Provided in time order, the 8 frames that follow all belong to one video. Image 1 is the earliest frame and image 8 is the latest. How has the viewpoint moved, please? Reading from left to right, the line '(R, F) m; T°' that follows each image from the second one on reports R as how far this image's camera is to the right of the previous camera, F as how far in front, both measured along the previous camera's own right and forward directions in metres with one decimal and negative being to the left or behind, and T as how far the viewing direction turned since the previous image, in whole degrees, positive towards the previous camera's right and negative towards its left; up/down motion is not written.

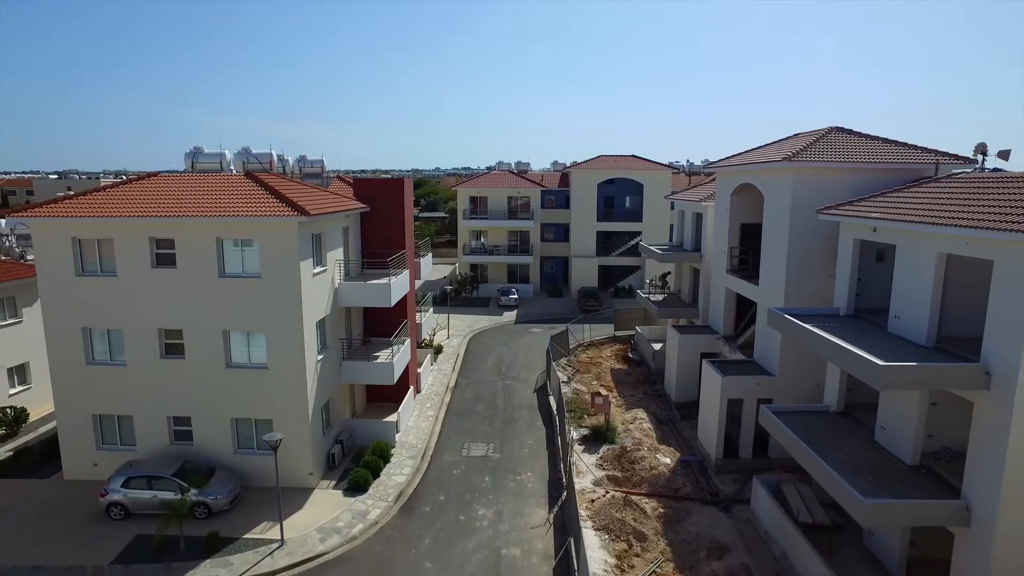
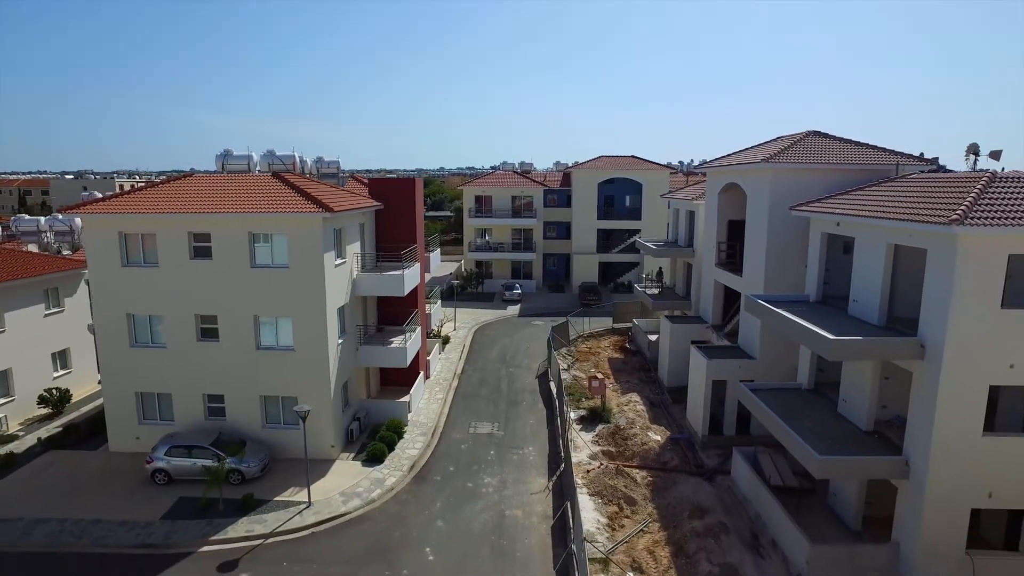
(0.0, -1.8) m; 0°
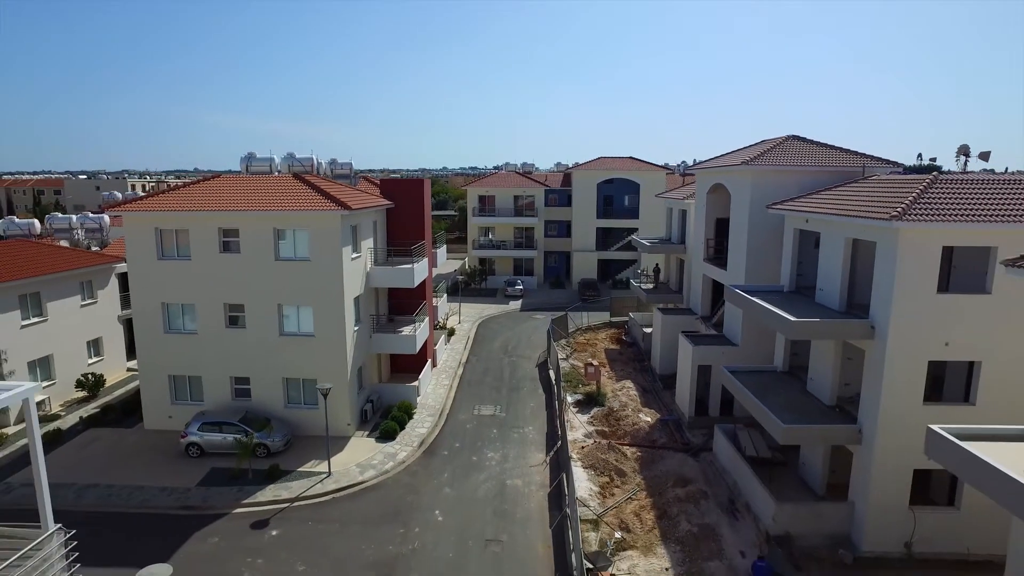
(+0.1, -1.8) m; 0°
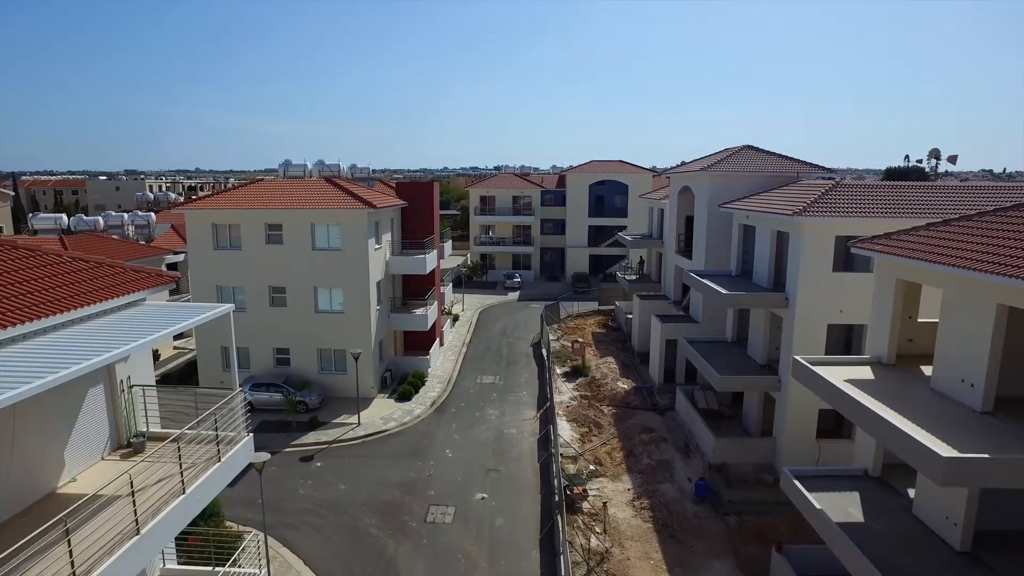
(+0.1, -4.1) m; 0°
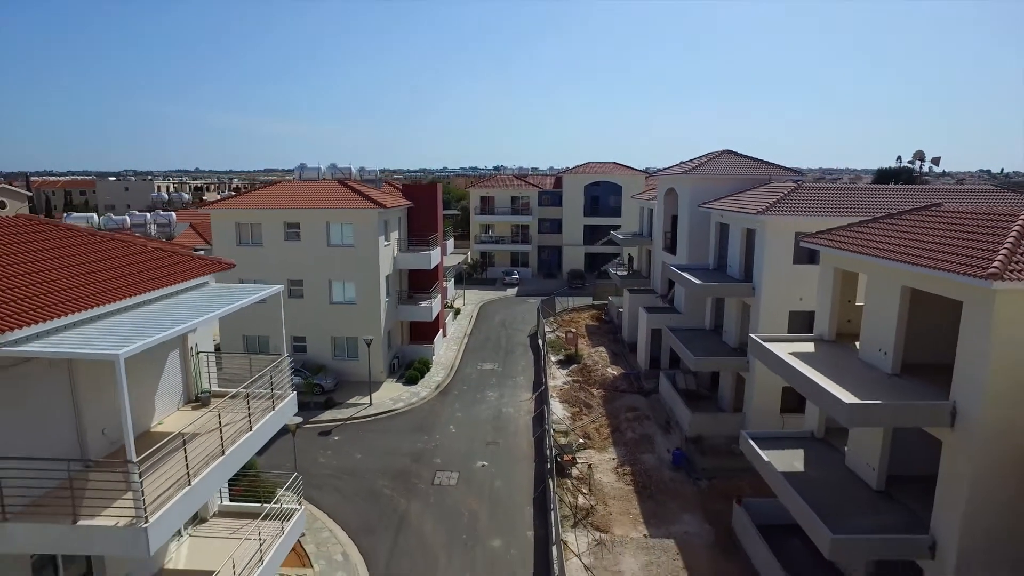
(+0.1, -2.3) m; 0°
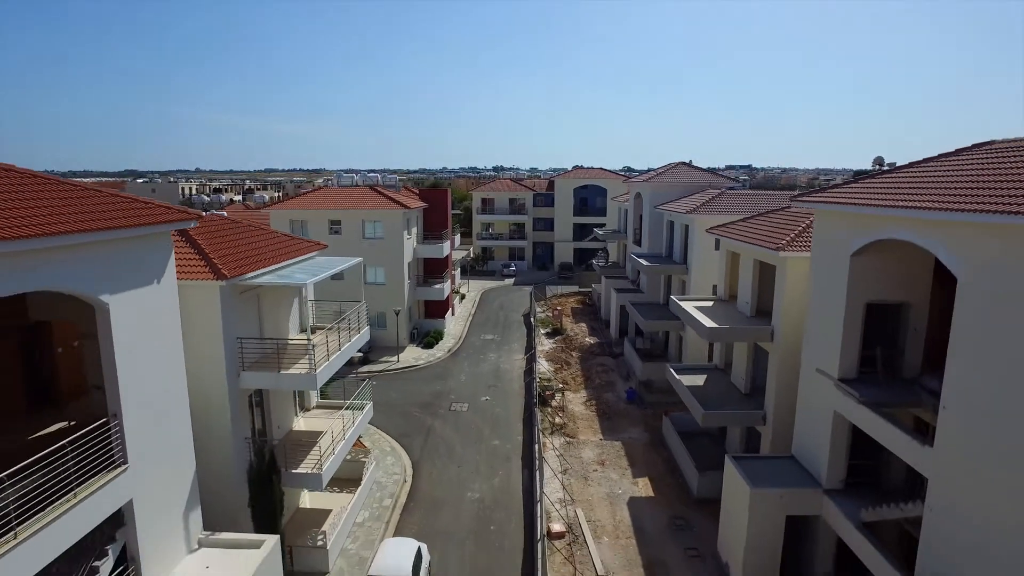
(+0.1, -7.1) m; 0°
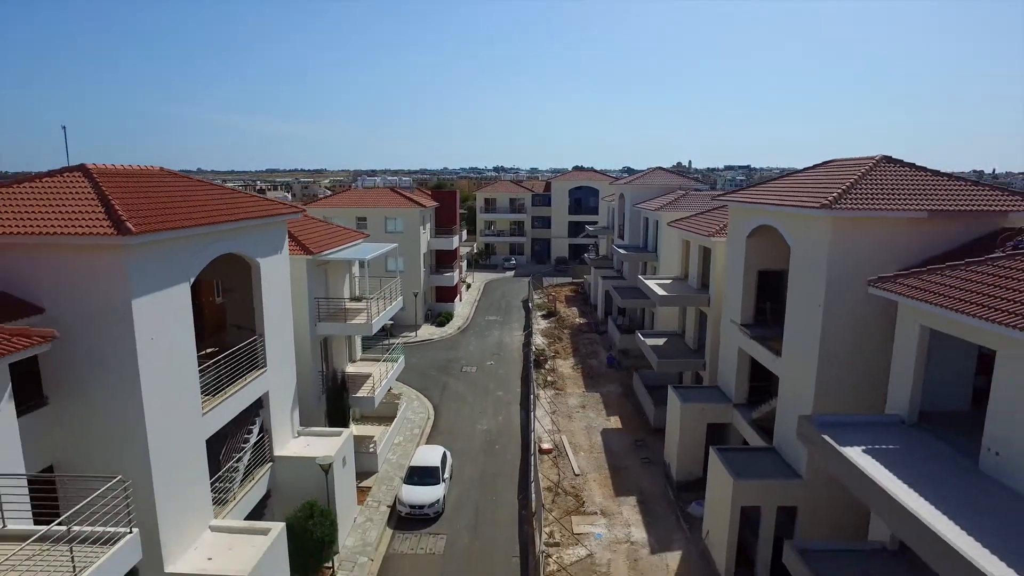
(0.0, -5.8) m; 0°
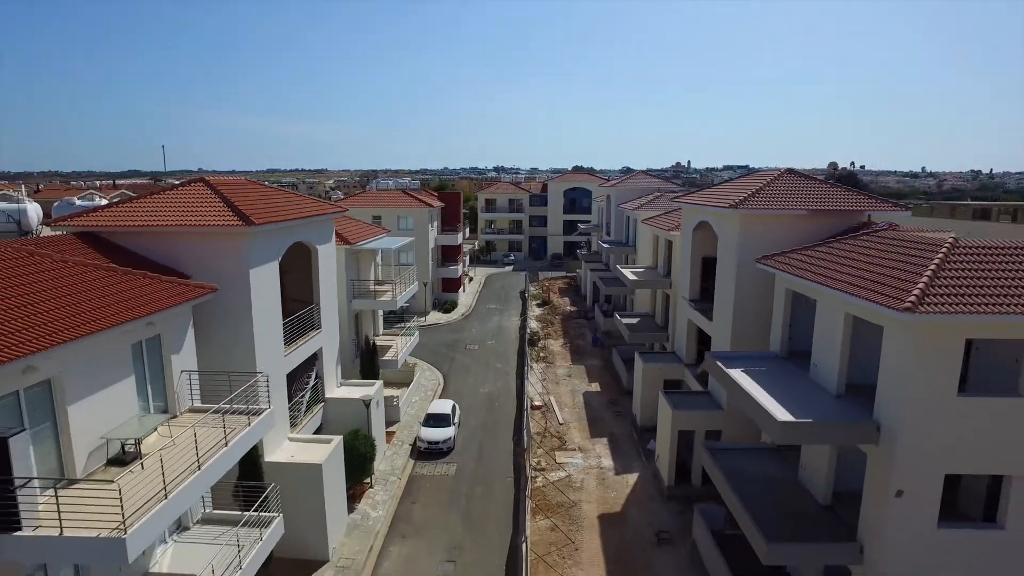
(+0.1, -5.0) m; 0°
